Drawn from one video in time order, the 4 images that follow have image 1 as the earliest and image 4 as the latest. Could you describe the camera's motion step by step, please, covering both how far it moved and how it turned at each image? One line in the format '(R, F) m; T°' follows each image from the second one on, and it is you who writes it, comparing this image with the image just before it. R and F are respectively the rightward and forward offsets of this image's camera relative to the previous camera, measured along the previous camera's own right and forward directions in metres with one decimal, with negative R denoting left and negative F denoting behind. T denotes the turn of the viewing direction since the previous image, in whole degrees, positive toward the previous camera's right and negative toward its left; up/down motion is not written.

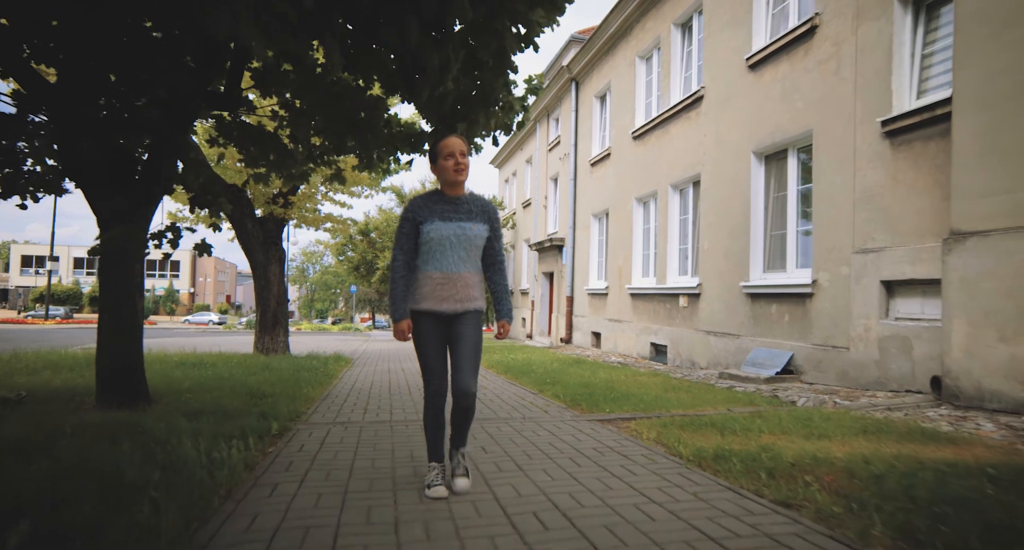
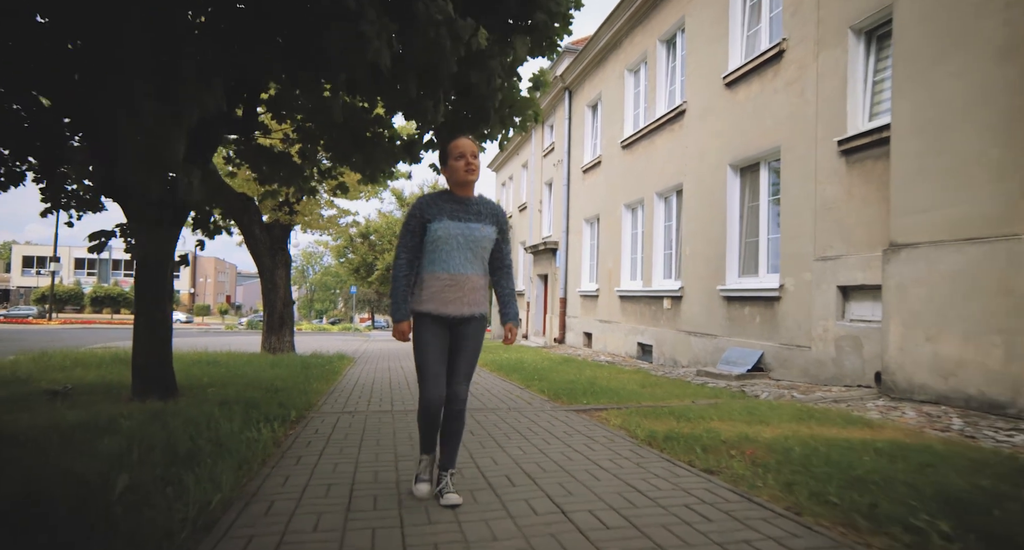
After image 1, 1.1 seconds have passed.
(+0.1, -0.7) m; 0°
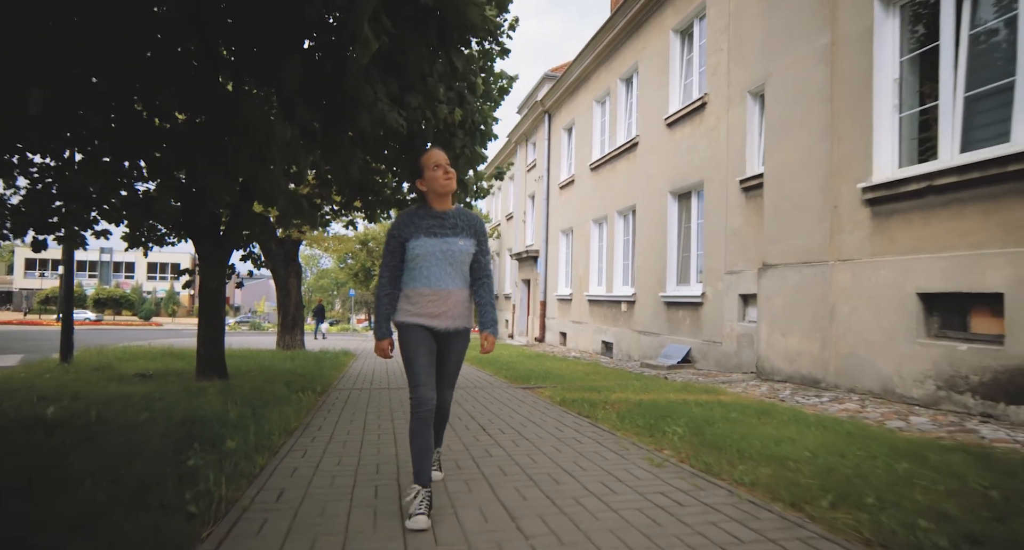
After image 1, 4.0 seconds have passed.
(+0.4, -2.1) m; 0°
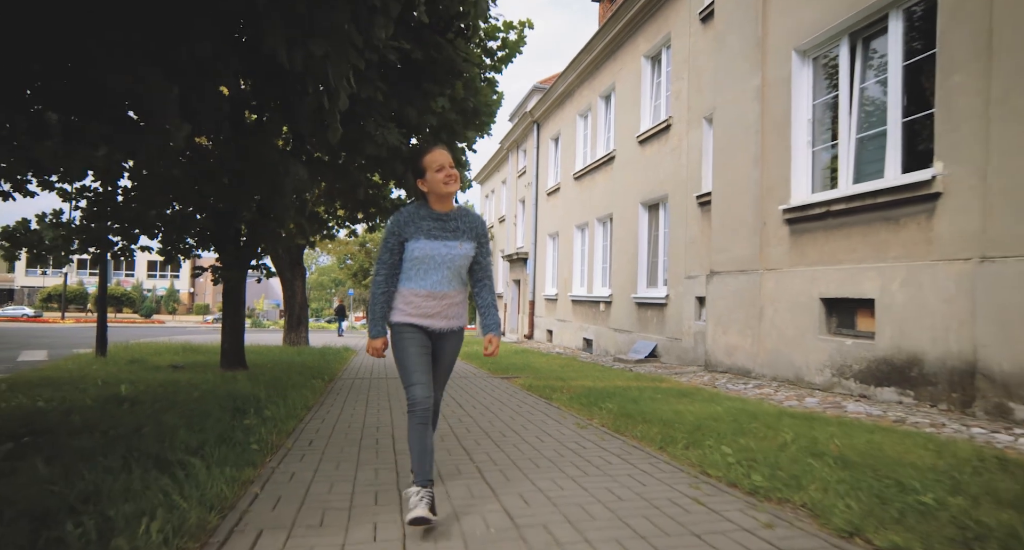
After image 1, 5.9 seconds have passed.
(+0.3, -1.3) m; 0°
